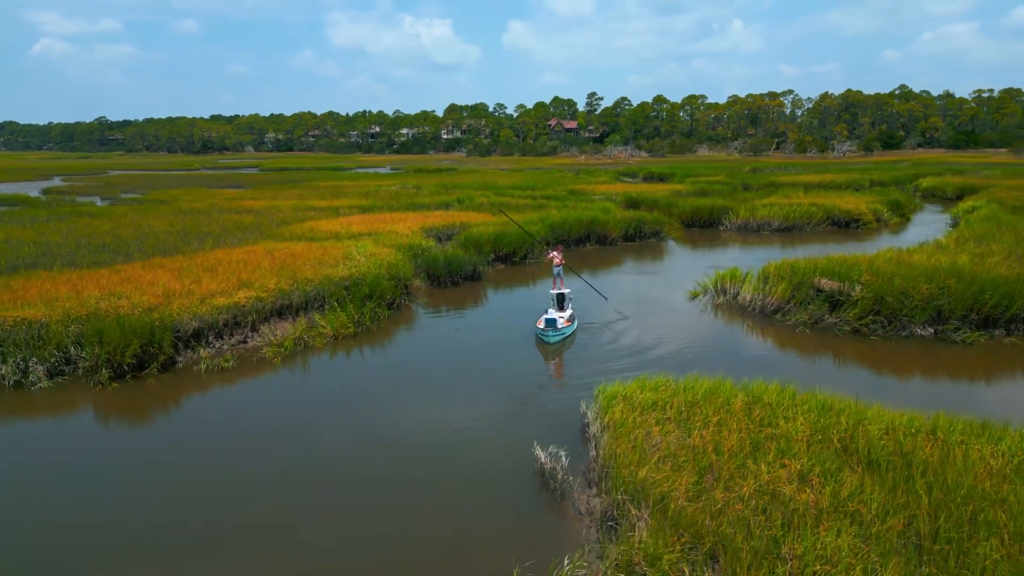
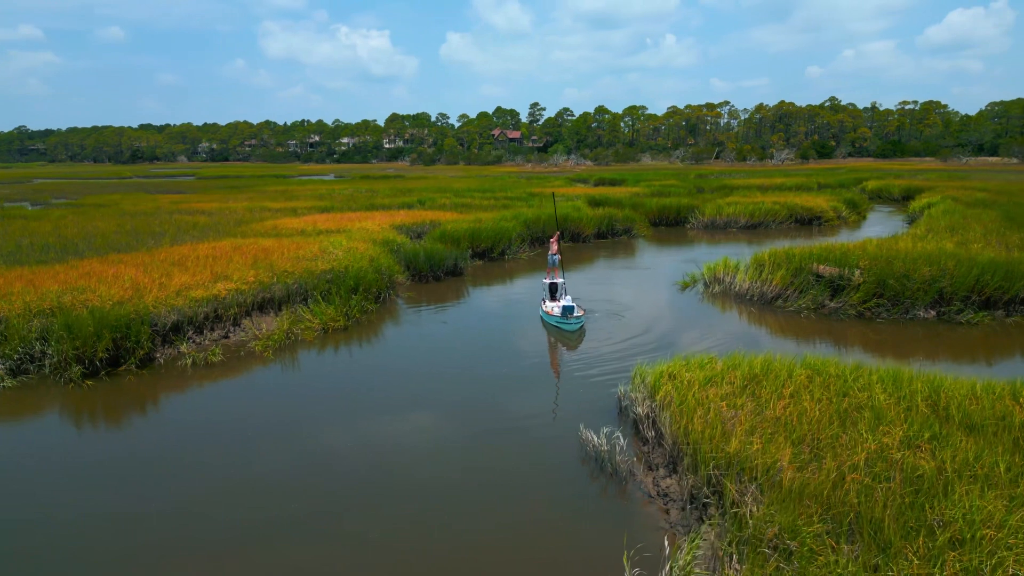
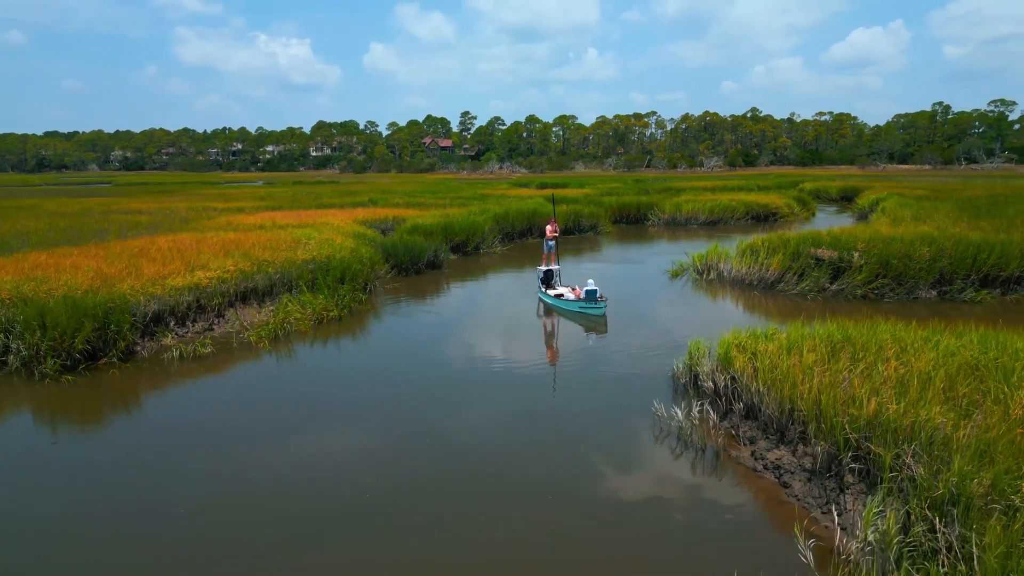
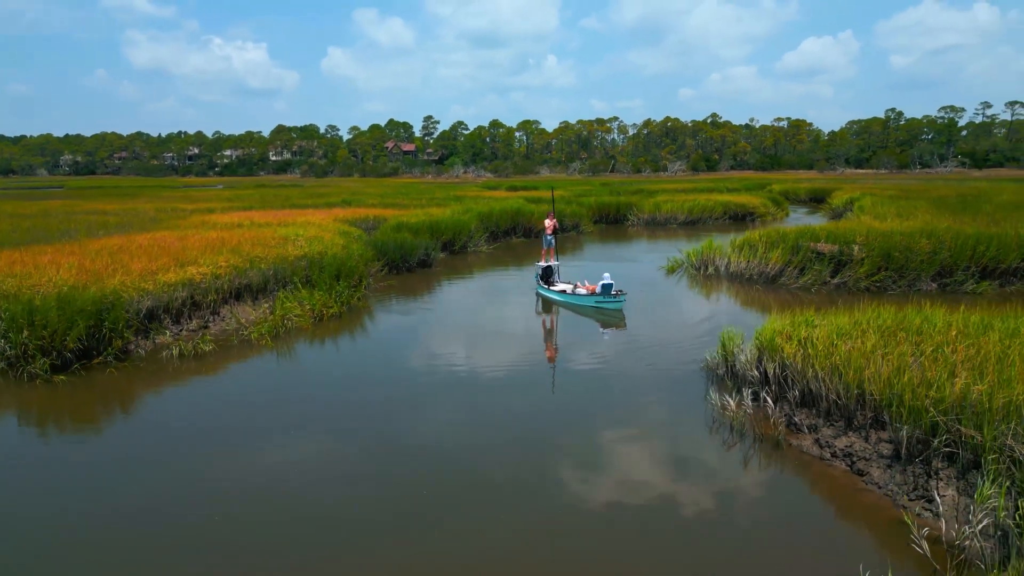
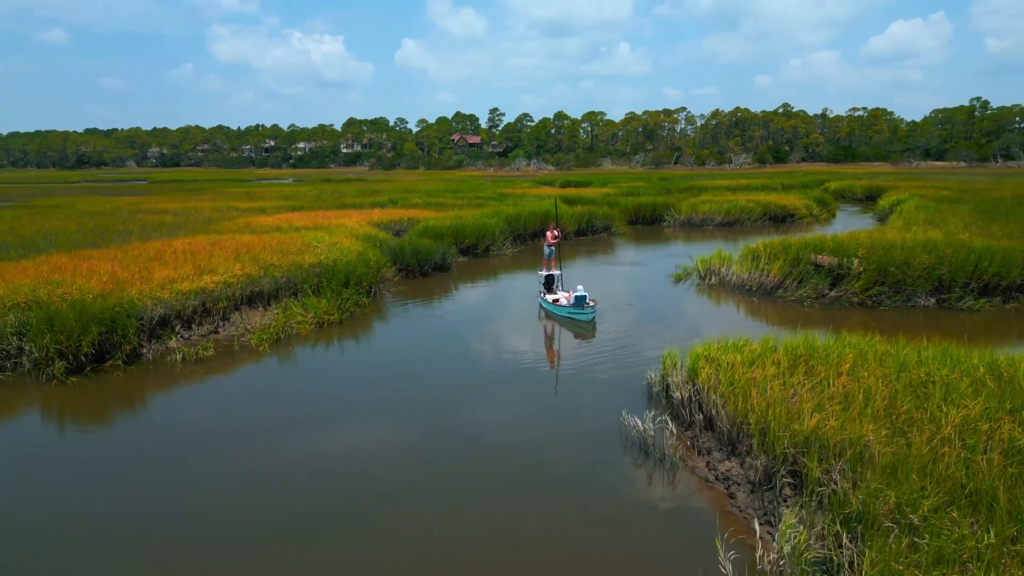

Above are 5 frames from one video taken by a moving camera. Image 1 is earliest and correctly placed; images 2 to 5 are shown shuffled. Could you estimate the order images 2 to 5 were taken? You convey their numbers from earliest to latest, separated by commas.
2, 5, 3, 4
